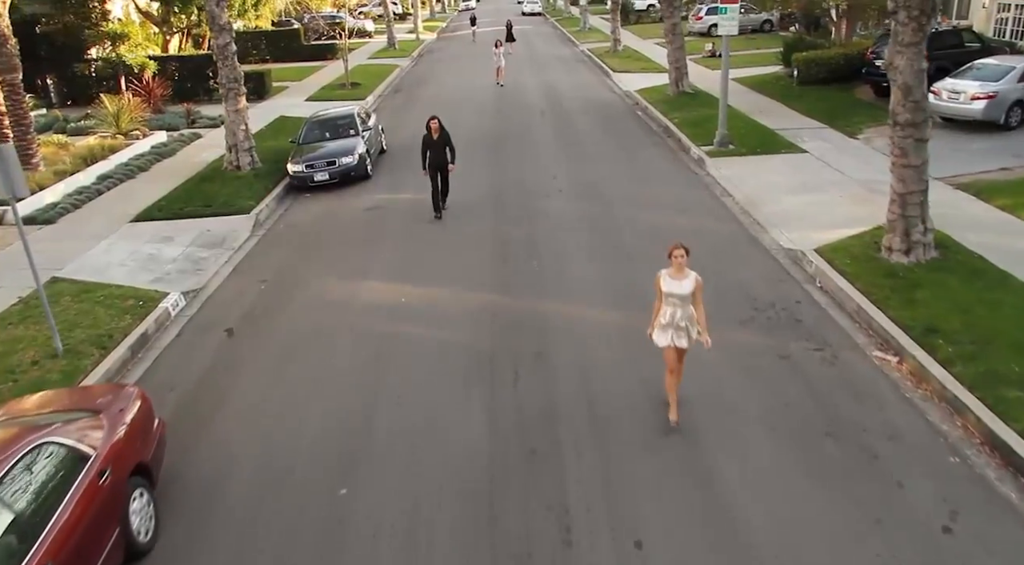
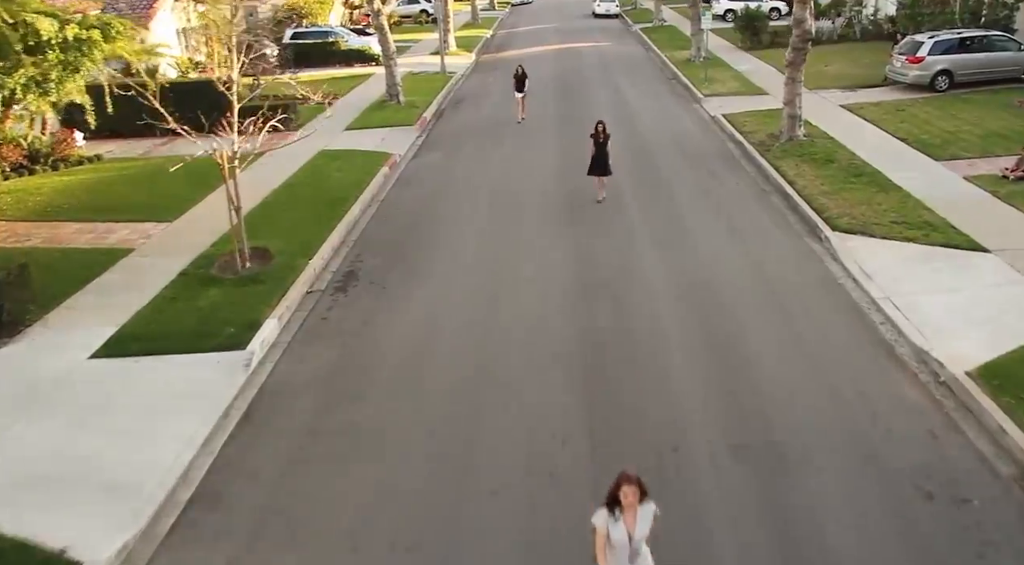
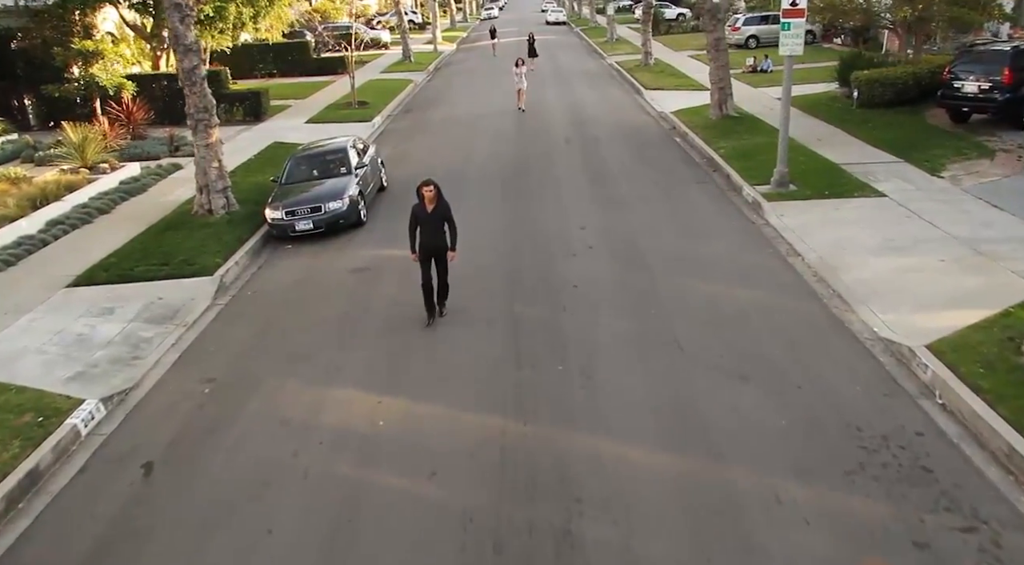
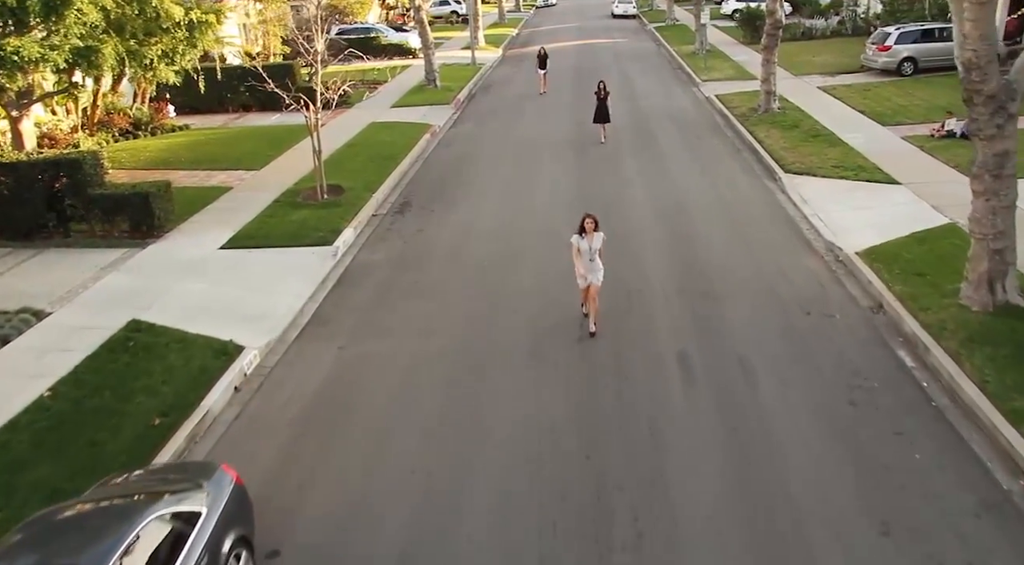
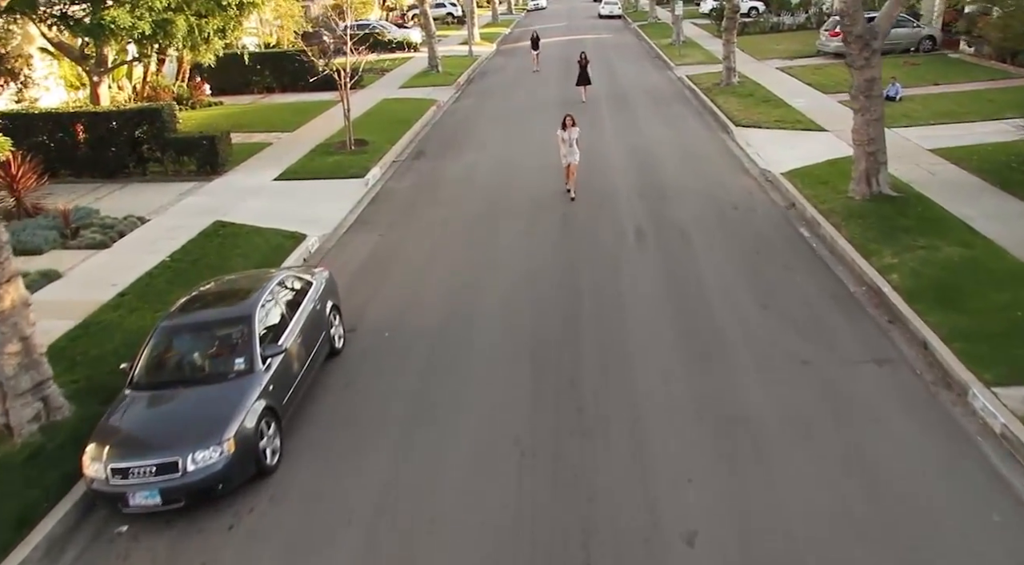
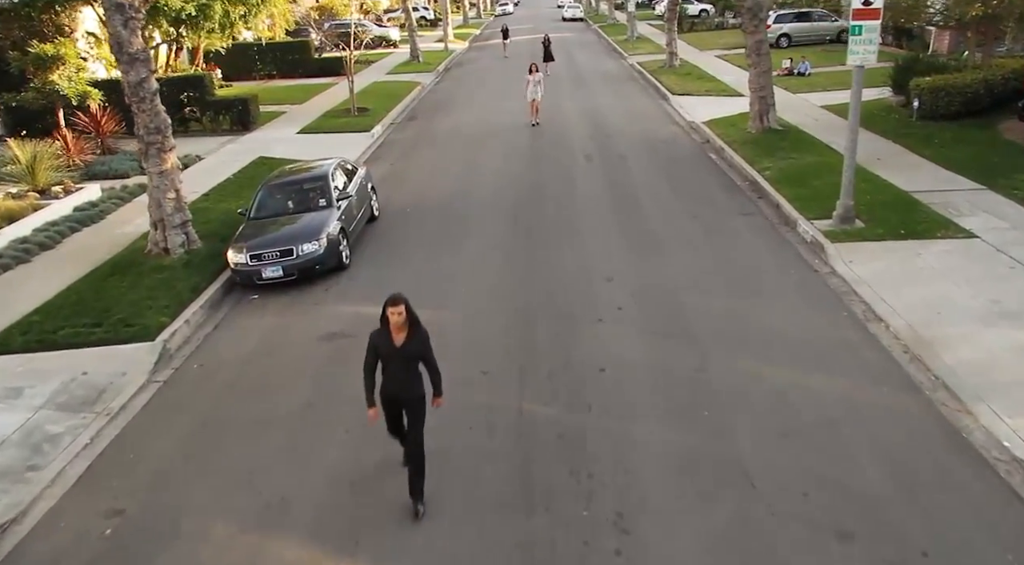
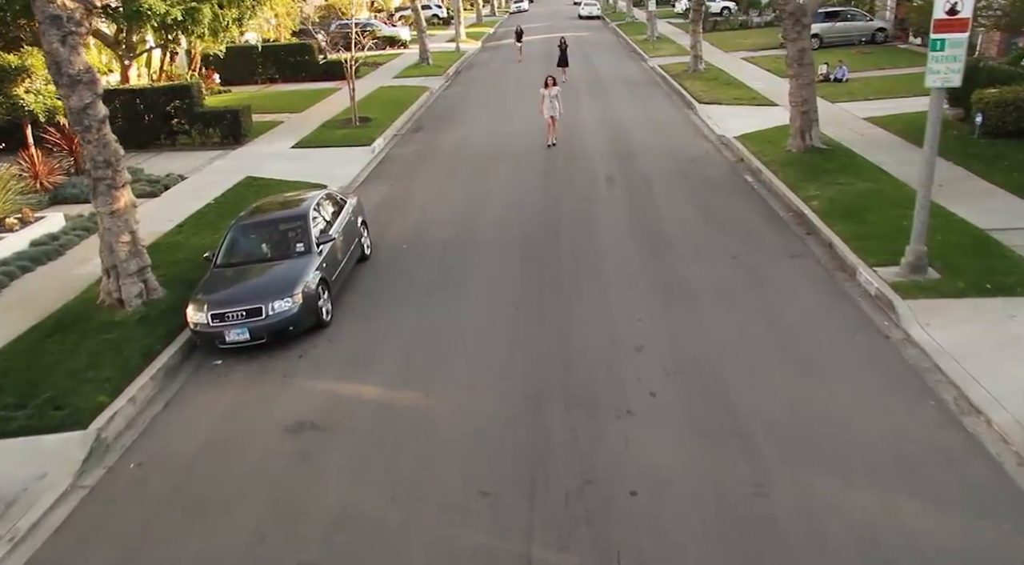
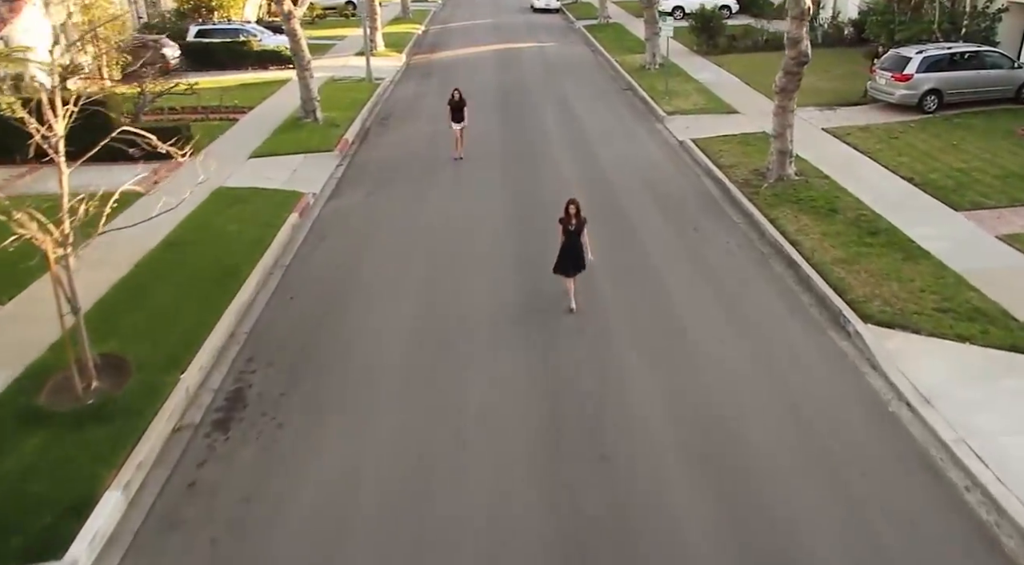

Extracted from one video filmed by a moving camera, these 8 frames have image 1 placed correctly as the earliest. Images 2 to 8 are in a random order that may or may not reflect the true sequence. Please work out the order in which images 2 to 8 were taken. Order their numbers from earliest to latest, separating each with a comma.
3, 6, 7, 5, 4, 2, 8
